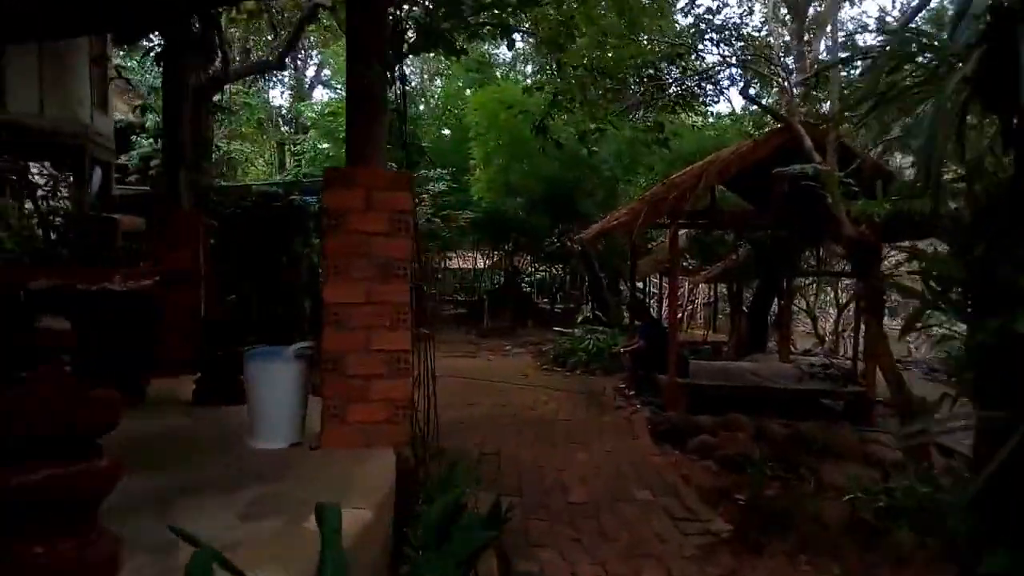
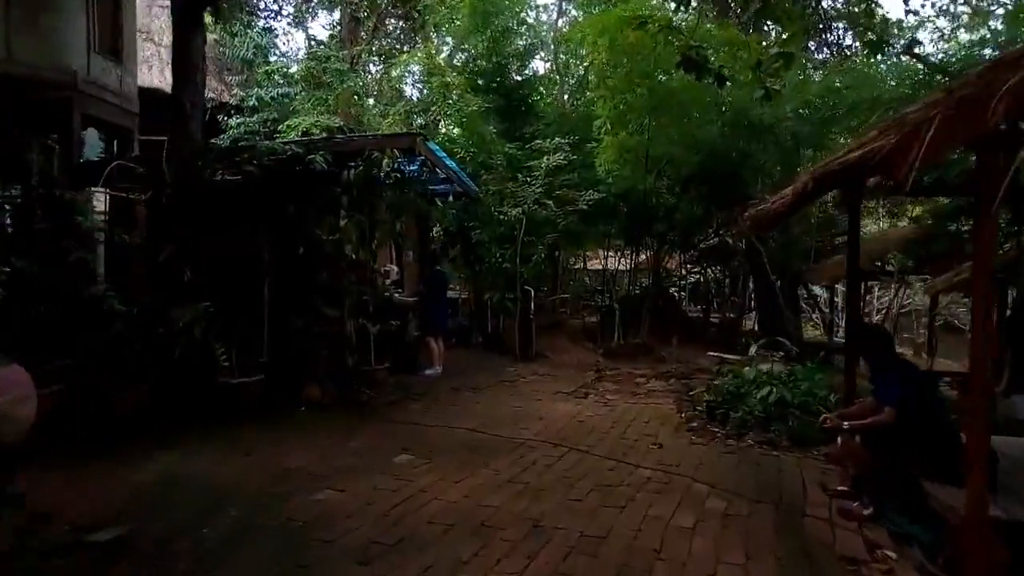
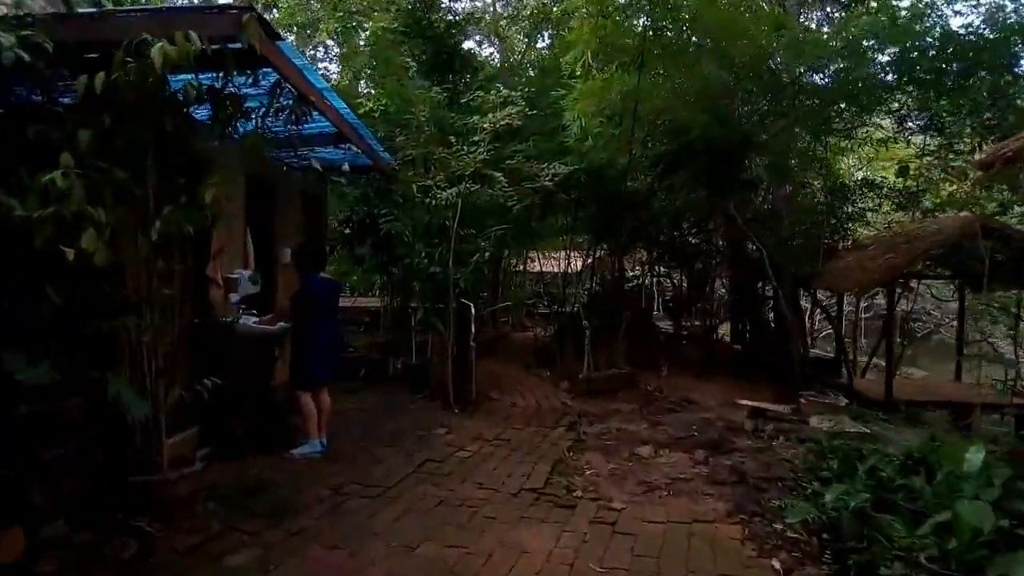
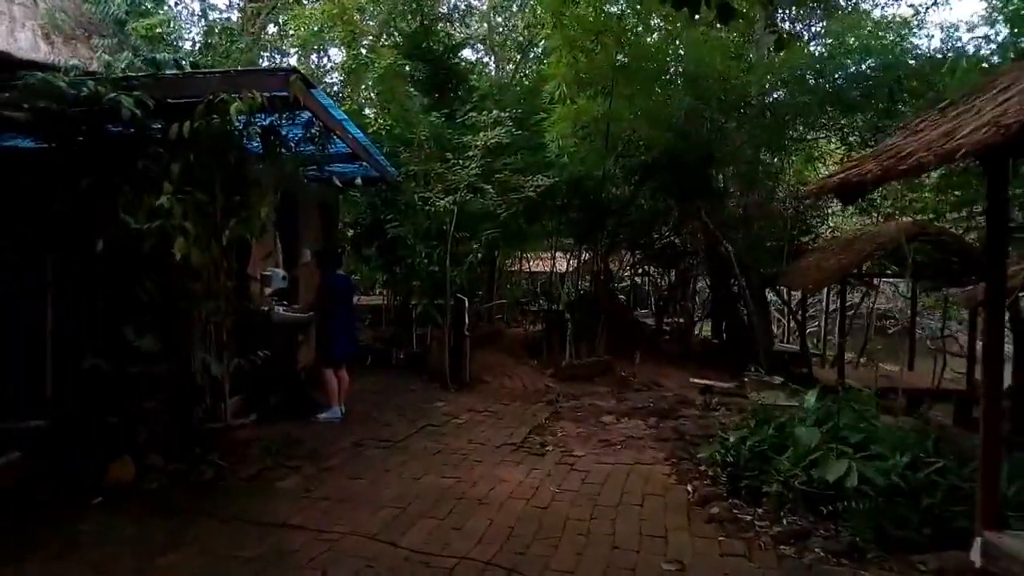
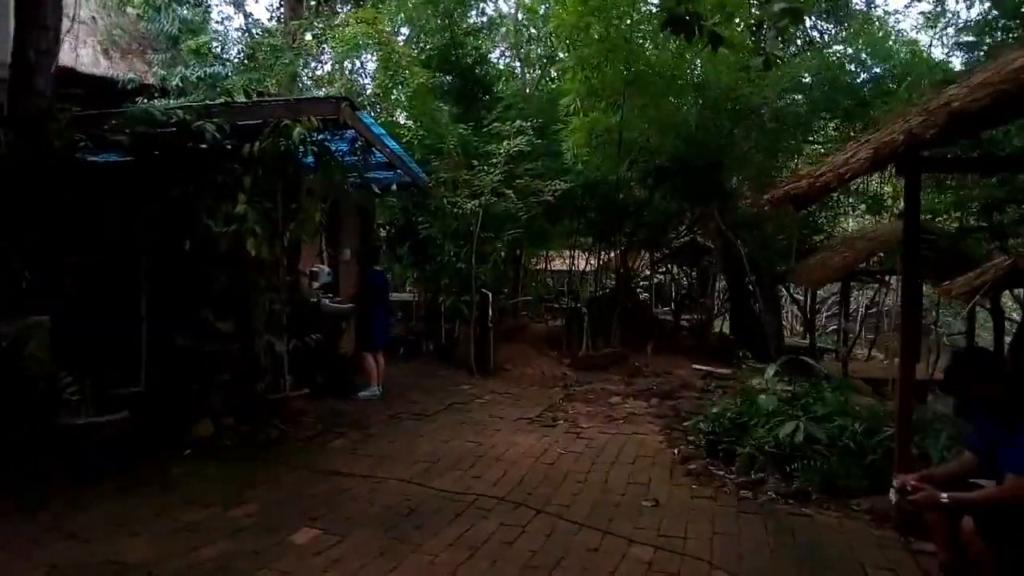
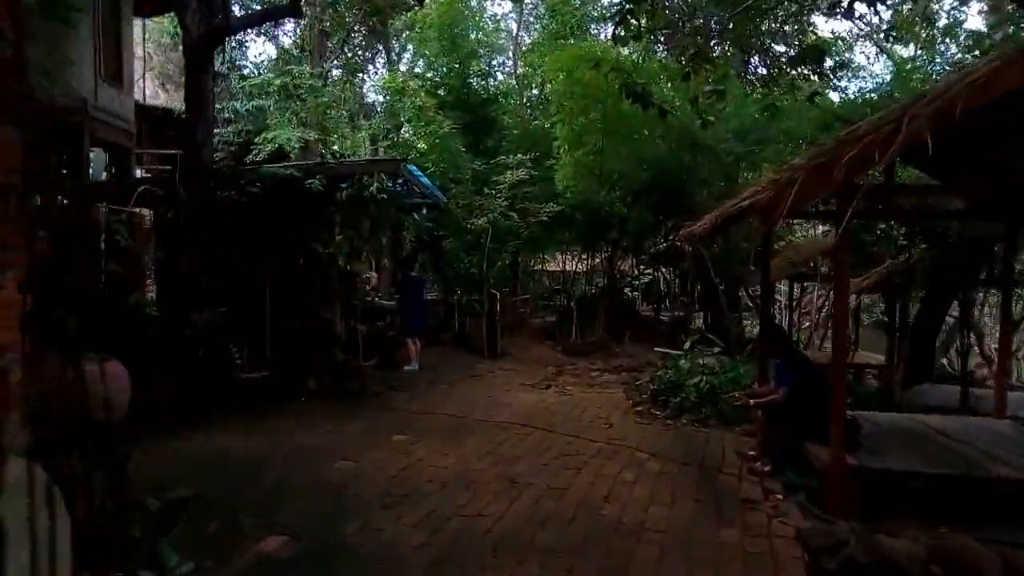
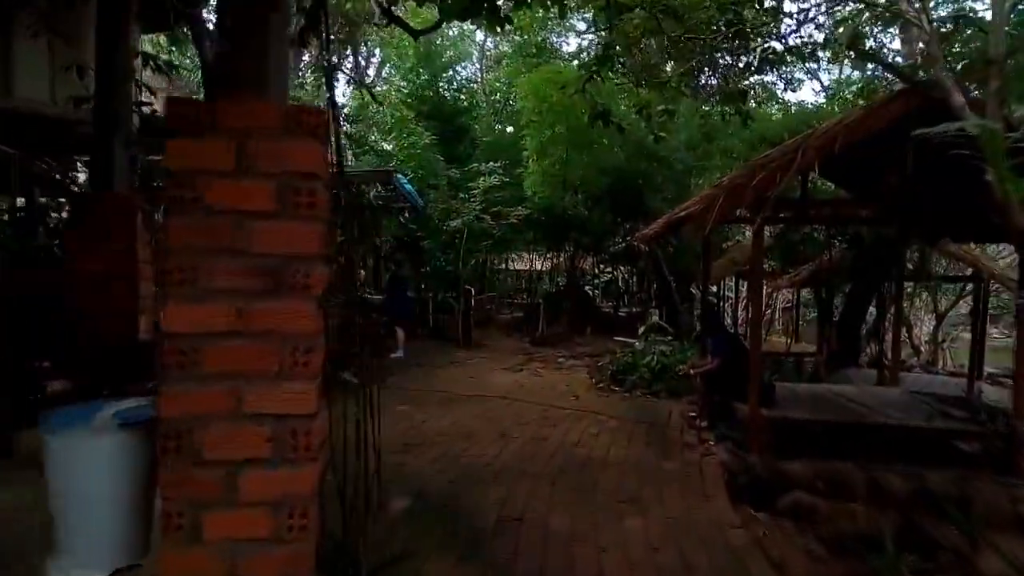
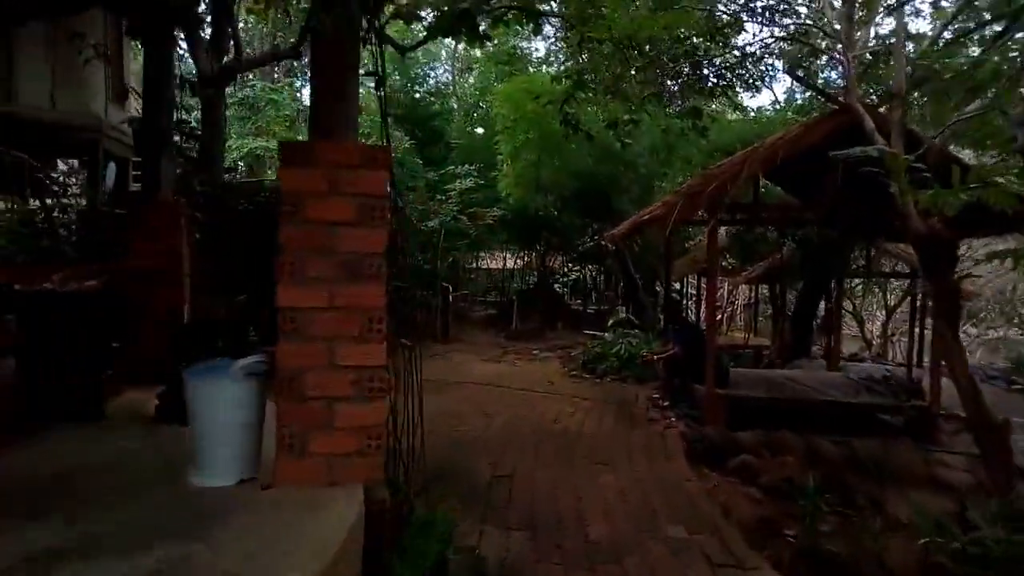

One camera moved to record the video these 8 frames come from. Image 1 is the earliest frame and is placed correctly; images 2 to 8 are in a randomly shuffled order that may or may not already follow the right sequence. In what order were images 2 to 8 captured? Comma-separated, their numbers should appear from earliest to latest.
8, 7, 6, 2, 5, 4, 3
